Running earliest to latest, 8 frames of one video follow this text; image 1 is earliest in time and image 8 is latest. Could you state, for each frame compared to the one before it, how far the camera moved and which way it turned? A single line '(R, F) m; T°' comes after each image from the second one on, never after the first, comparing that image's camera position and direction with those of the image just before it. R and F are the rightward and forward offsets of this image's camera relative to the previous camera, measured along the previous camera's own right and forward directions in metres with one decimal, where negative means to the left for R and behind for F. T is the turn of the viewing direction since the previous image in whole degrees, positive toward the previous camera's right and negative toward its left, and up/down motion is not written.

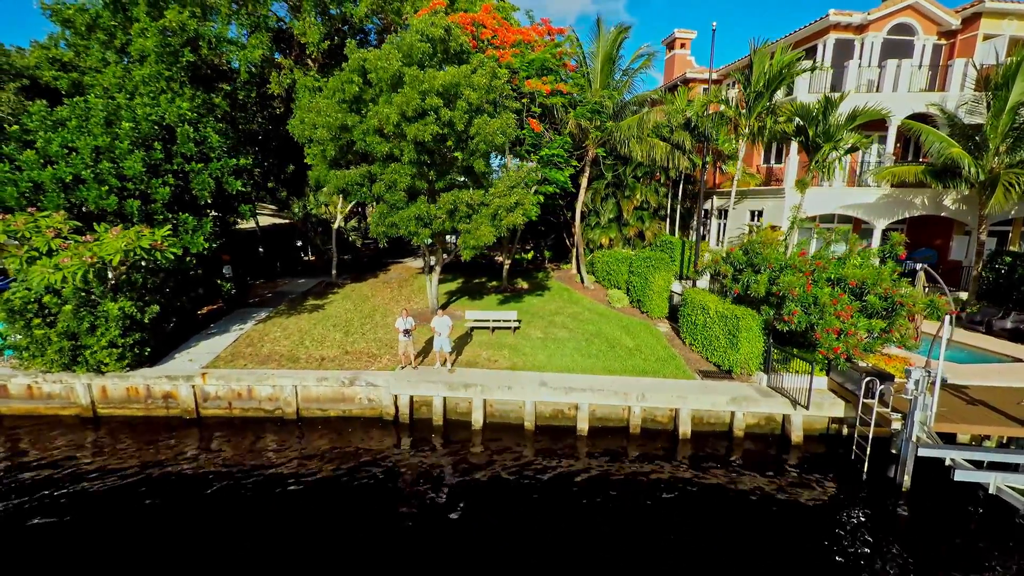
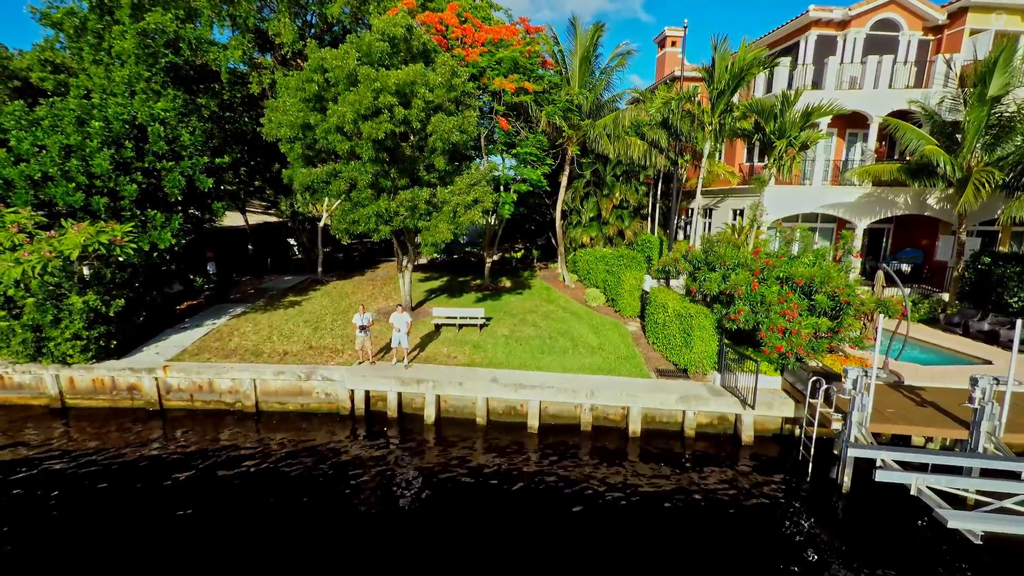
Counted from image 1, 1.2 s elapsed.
(+1.8, -0.1) m; -2°
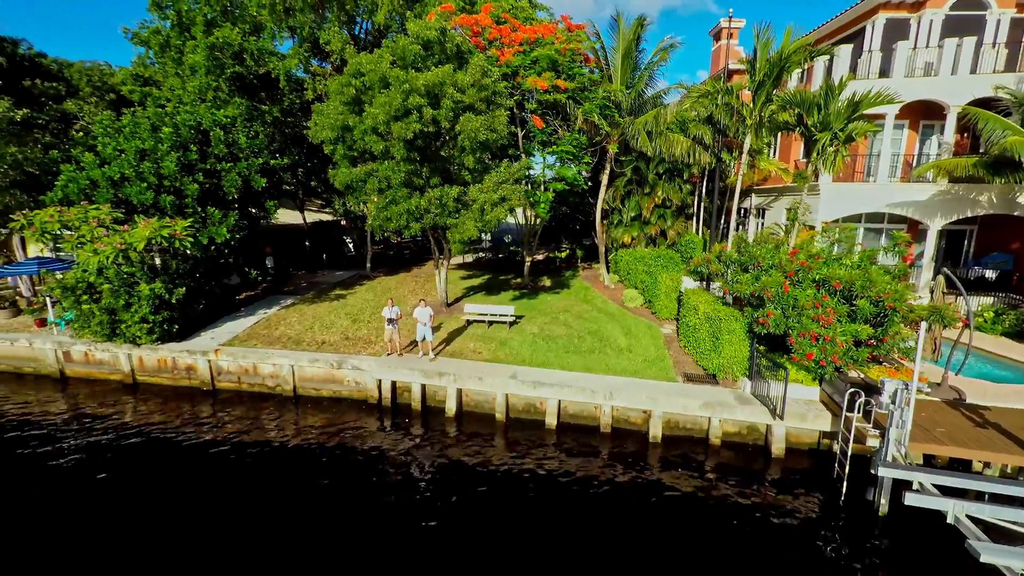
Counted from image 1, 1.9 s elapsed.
(+1.1, 0.0) m; -7°
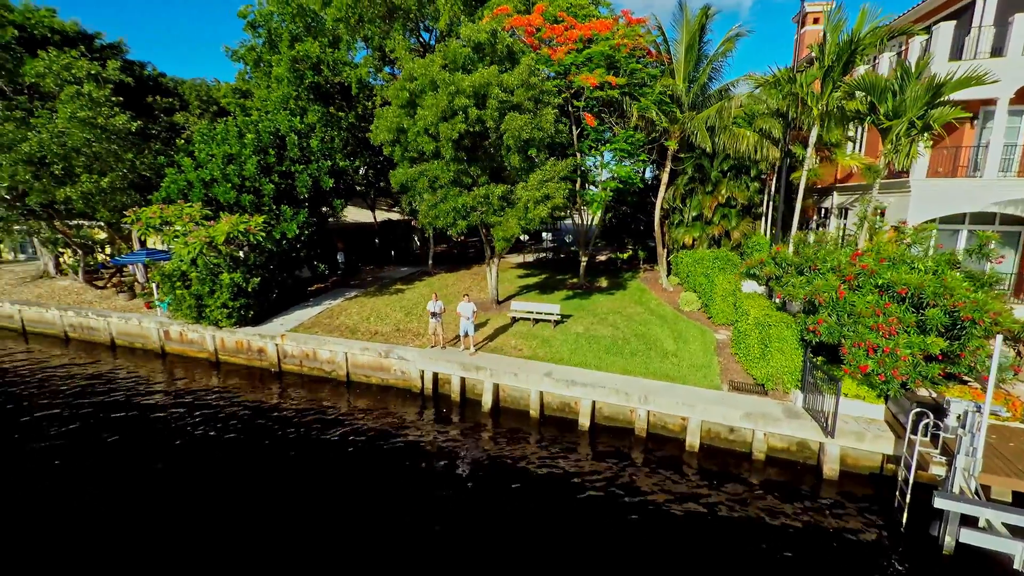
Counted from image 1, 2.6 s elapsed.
(+1.1, 0.0) m; -9°
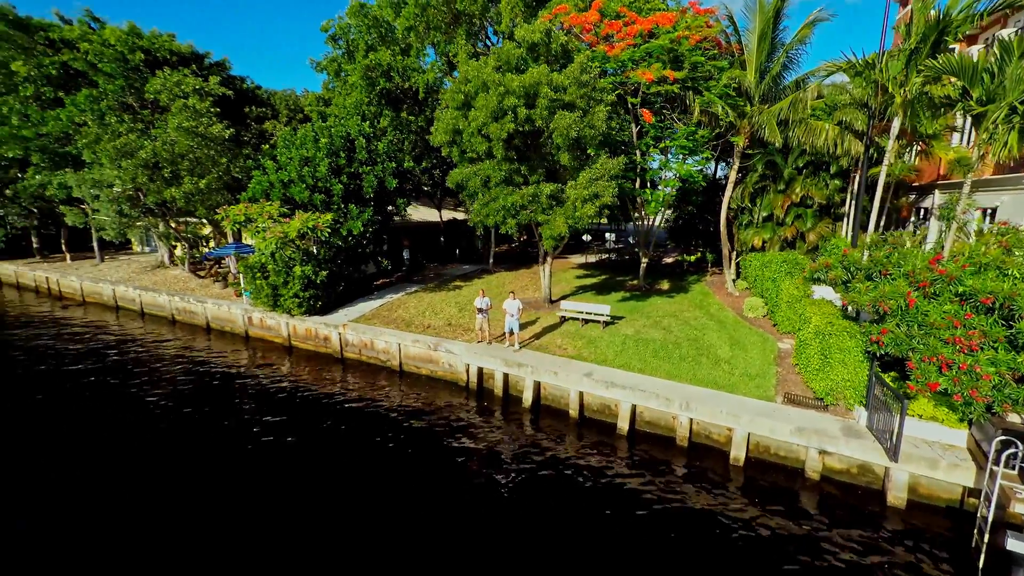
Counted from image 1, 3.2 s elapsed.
(+0.9, 0.0) m; -9°
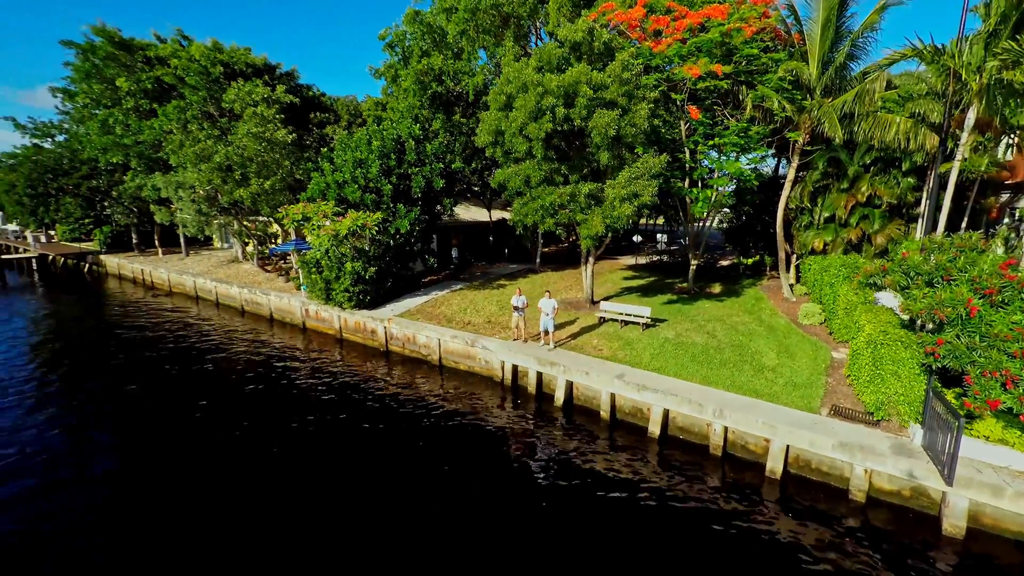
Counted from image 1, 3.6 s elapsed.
(+0.7, -0.1) m; -7°
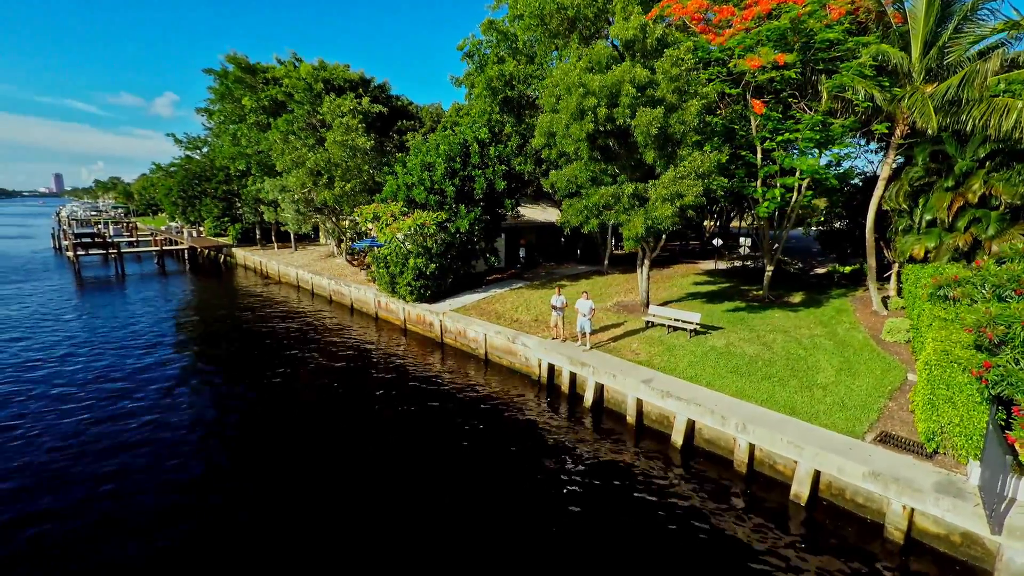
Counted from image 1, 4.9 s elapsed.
(+2.0, -0.2) m; -12°
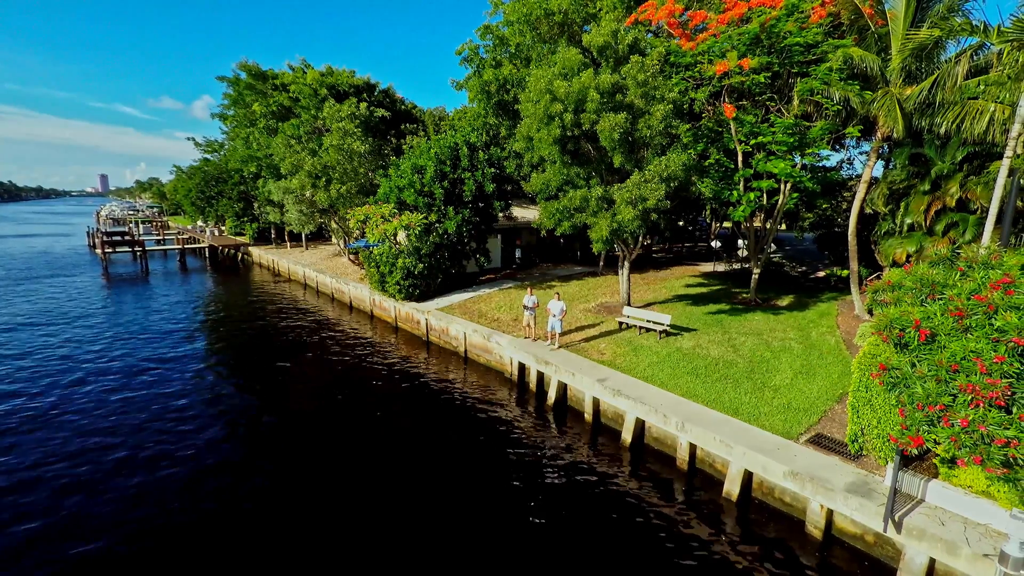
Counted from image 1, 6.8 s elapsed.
(+1.8, -0.5) m; -3°
